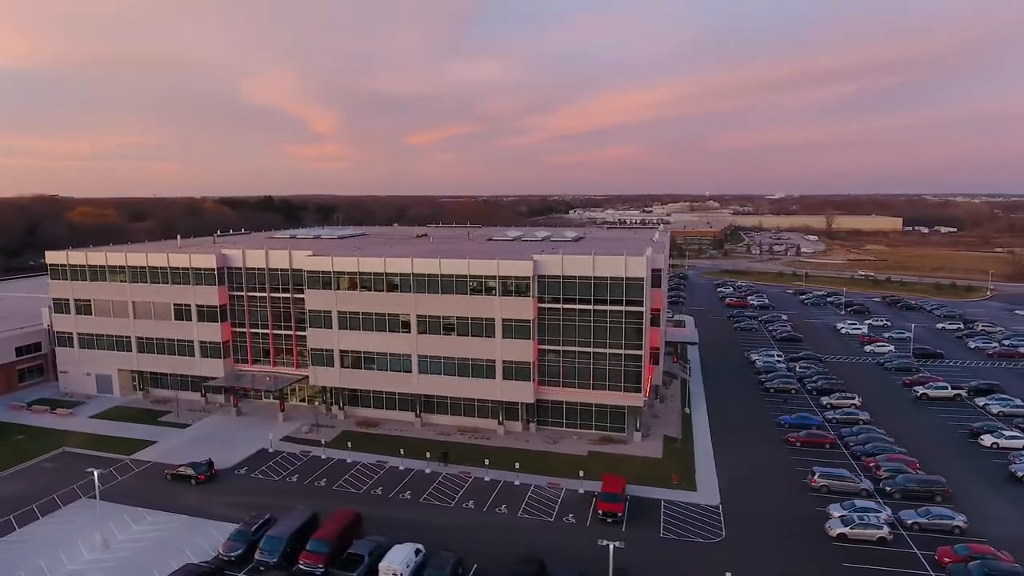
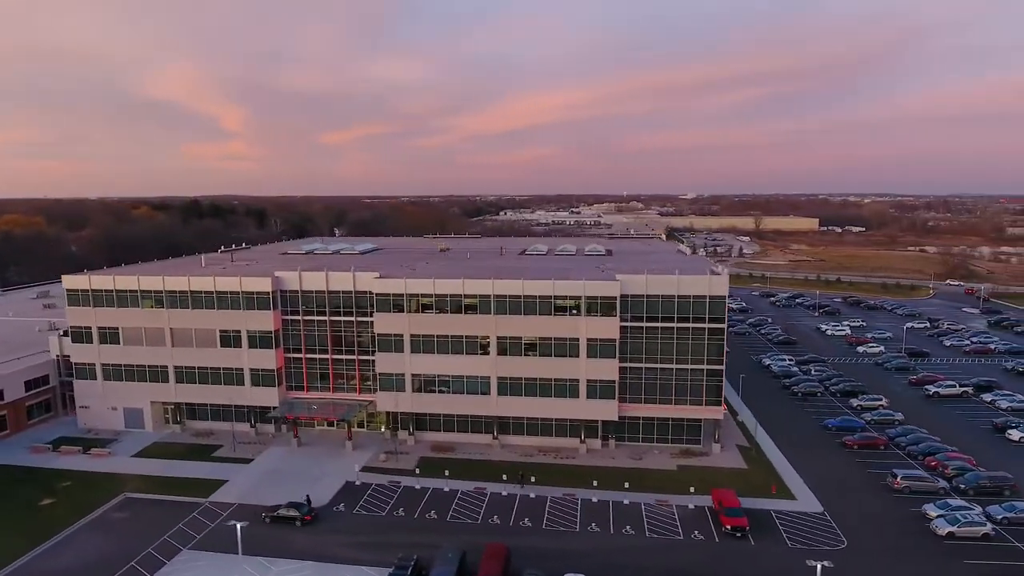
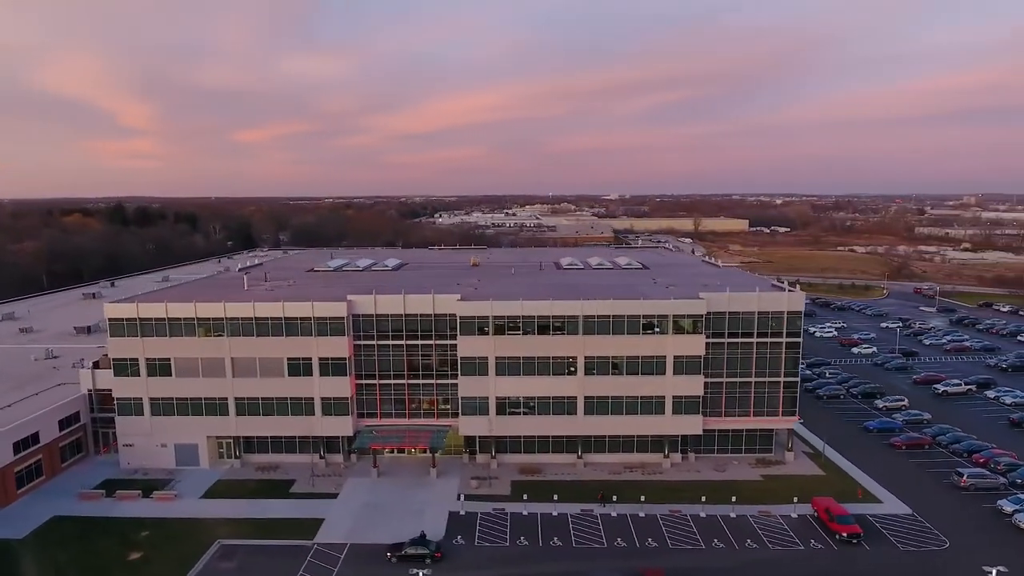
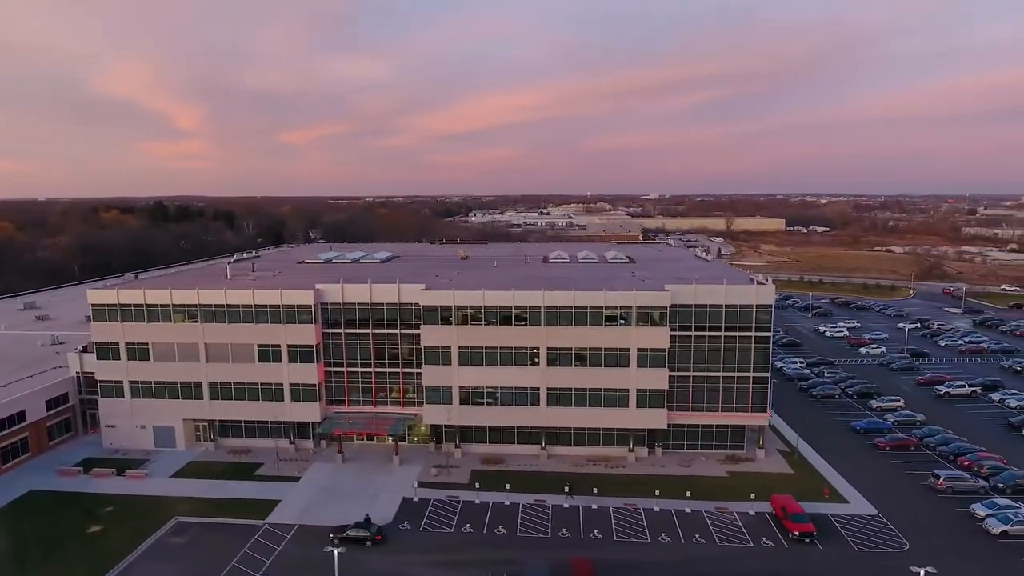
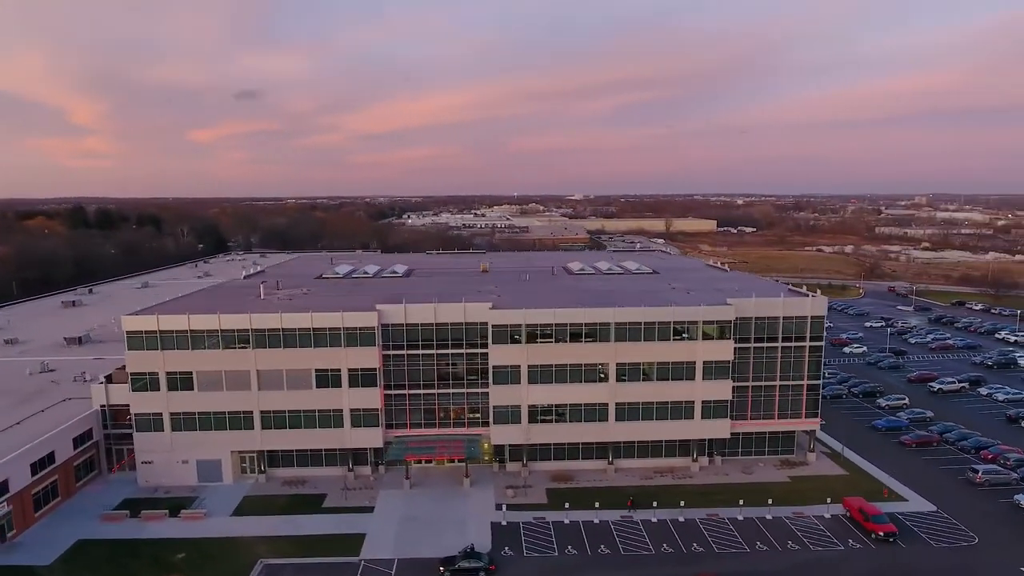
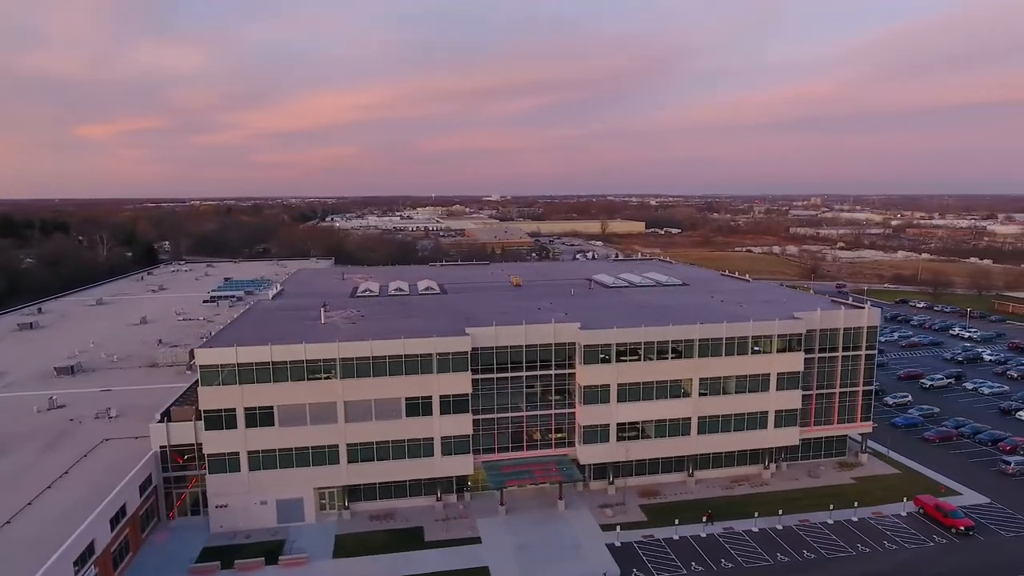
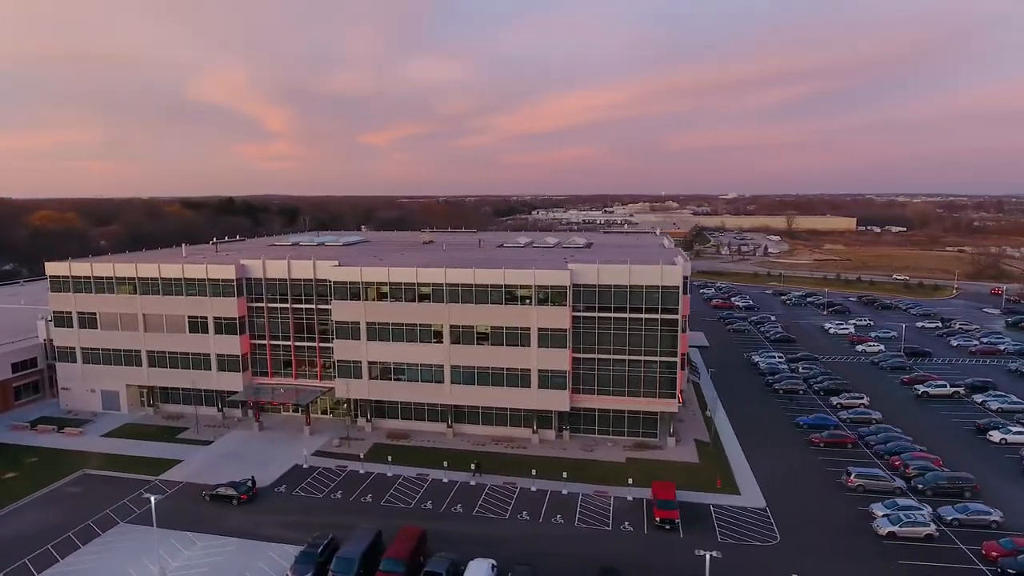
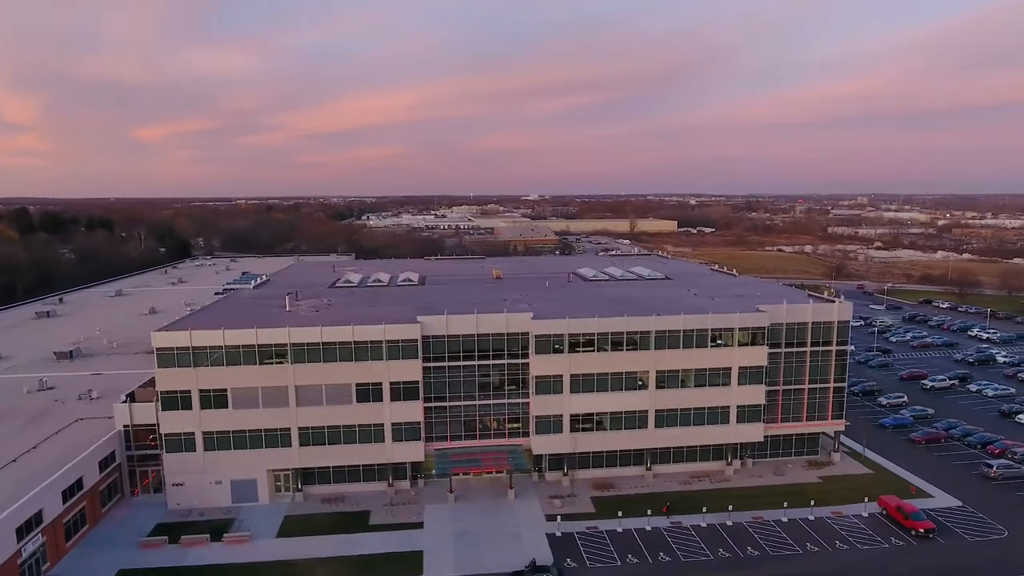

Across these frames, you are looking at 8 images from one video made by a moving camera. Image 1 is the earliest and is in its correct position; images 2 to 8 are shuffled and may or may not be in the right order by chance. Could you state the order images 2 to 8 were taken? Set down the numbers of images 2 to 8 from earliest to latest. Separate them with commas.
7, 2, 4, 3, 5, 8, 6
